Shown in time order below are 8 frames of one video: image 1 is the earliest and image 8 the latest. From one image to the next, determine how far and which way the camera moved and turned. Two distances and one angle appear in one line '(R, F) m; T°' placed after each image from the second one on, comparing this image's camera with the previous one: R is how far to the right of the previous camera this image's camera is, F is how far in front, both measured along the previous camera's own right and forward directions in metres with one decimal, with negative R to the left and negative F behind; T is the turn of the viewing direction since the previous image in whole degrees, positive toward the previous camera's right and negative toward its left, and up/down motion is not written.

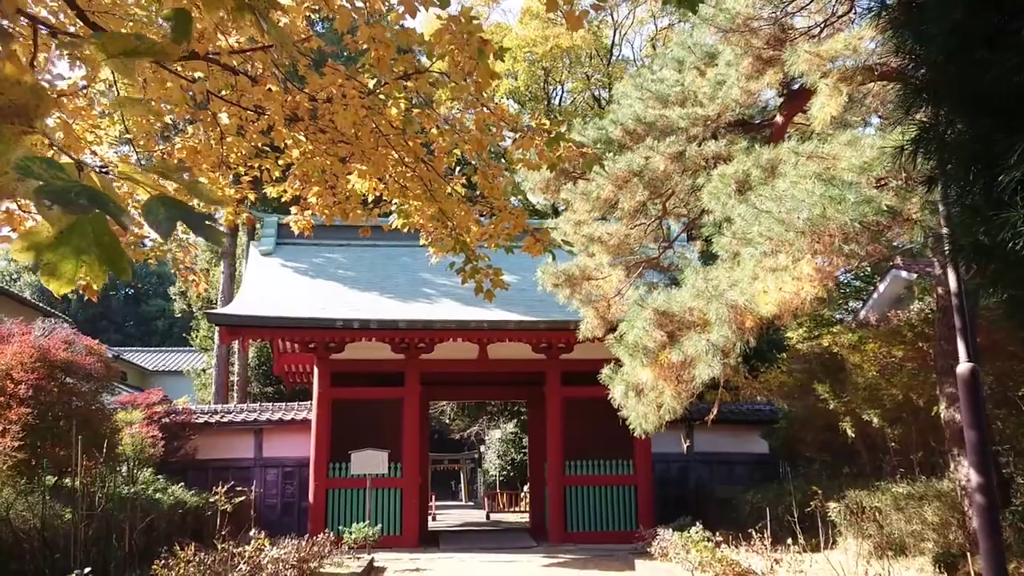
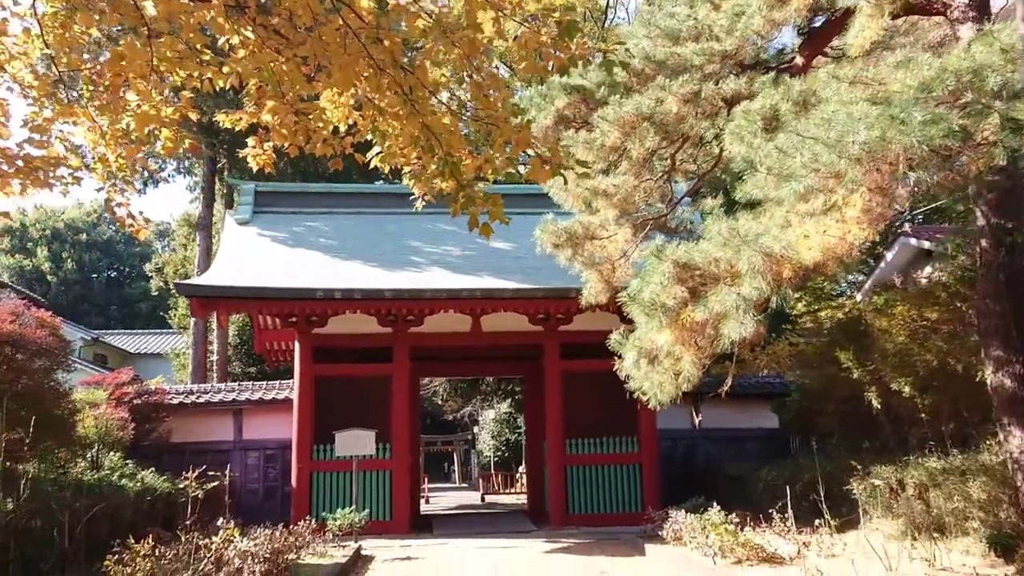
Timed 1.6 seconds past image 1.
(0.0, +0.7) m; +1°
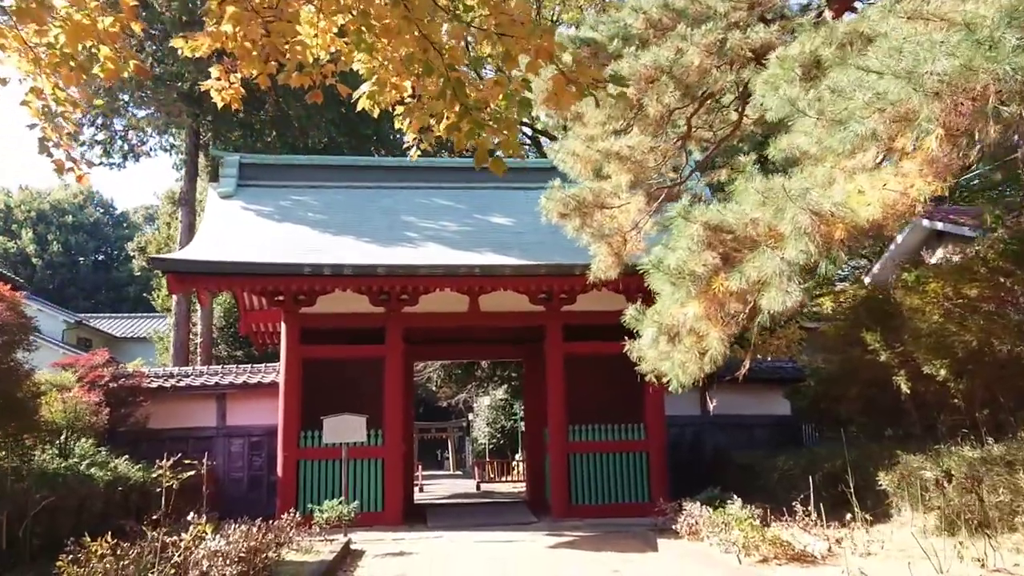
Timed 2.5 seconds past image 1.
(-0.1, +0.6) m; 0°
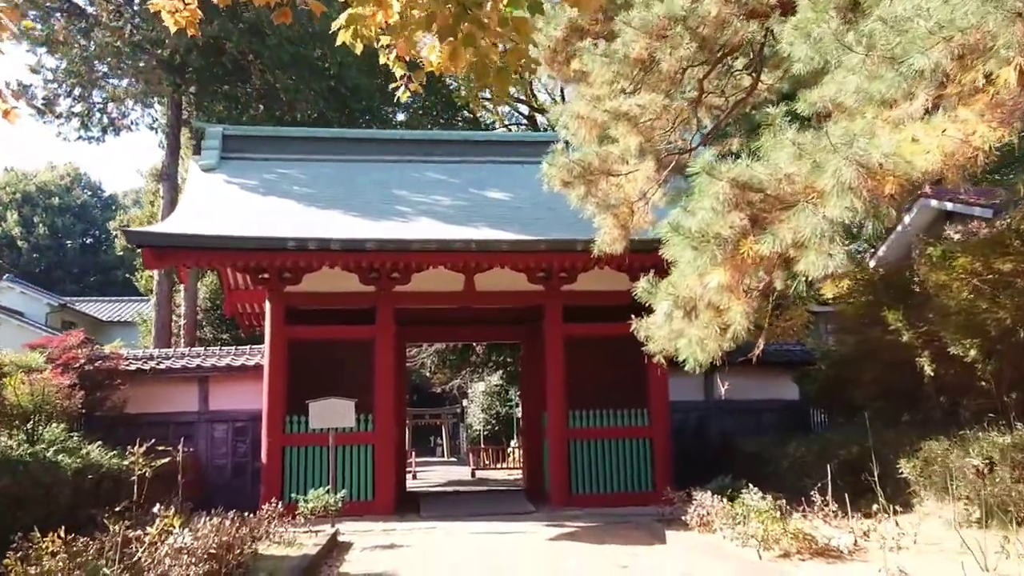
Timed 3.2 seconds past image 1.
(0.0, +0.5) m; 0°
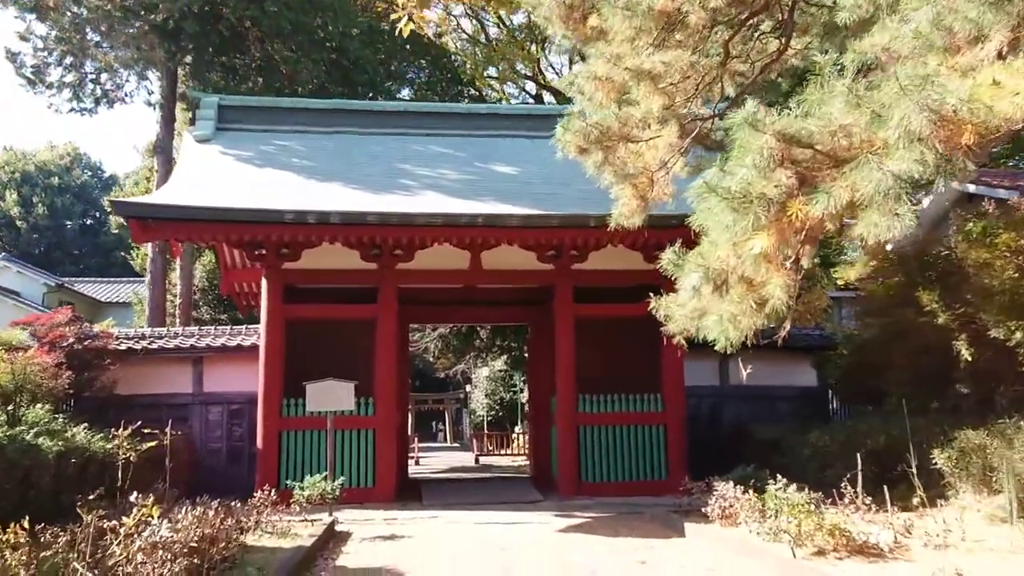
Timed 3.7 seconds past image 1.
(-0.1, +0.4) m; 0°
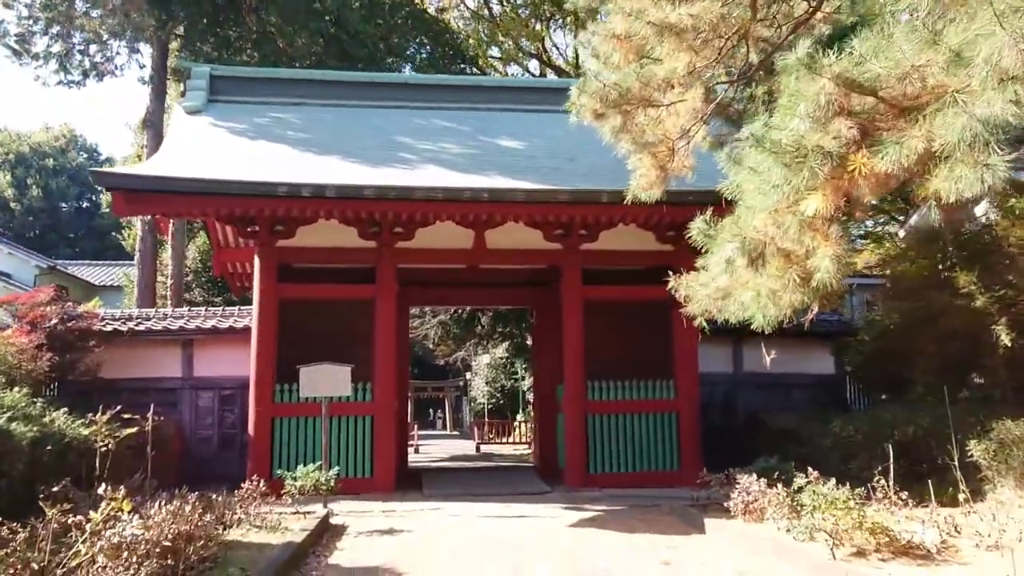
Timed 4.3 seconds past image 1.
(-0.1, +0.4) m; 0°
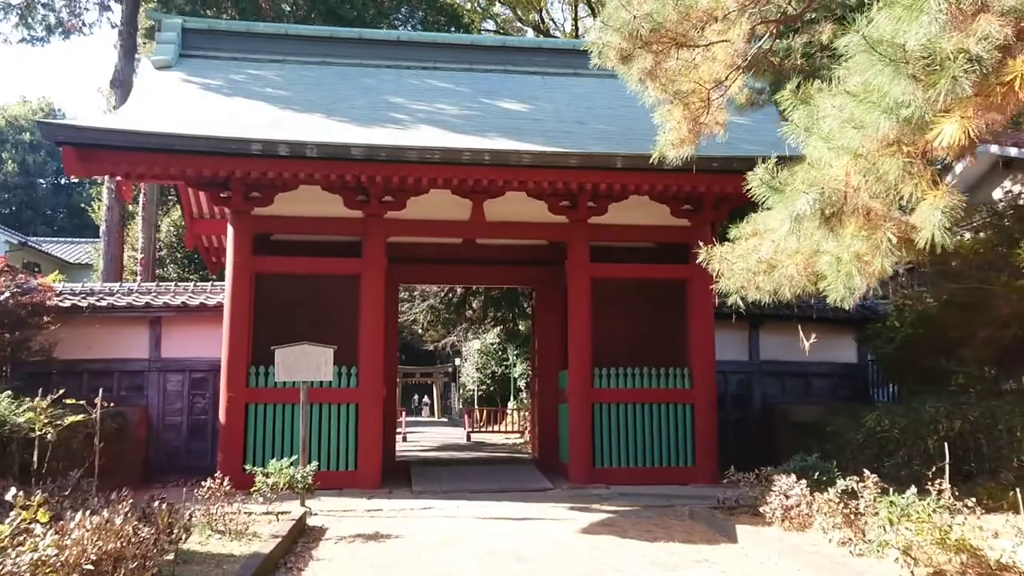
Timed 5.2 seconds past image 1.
(-0.1, +0.8) m; +1°
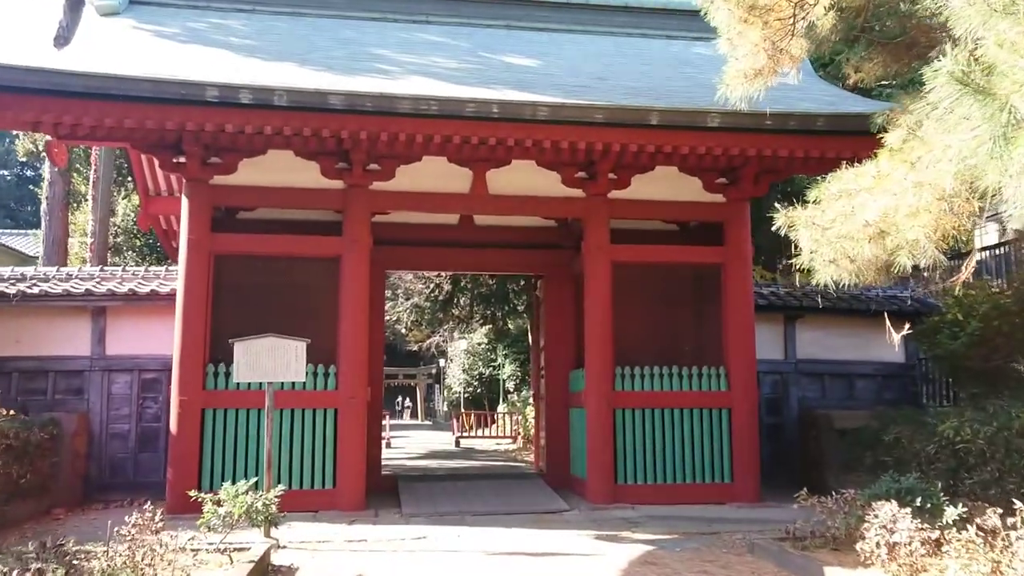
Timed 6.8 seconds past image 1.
(-0.2, +1.1) m; +1°
